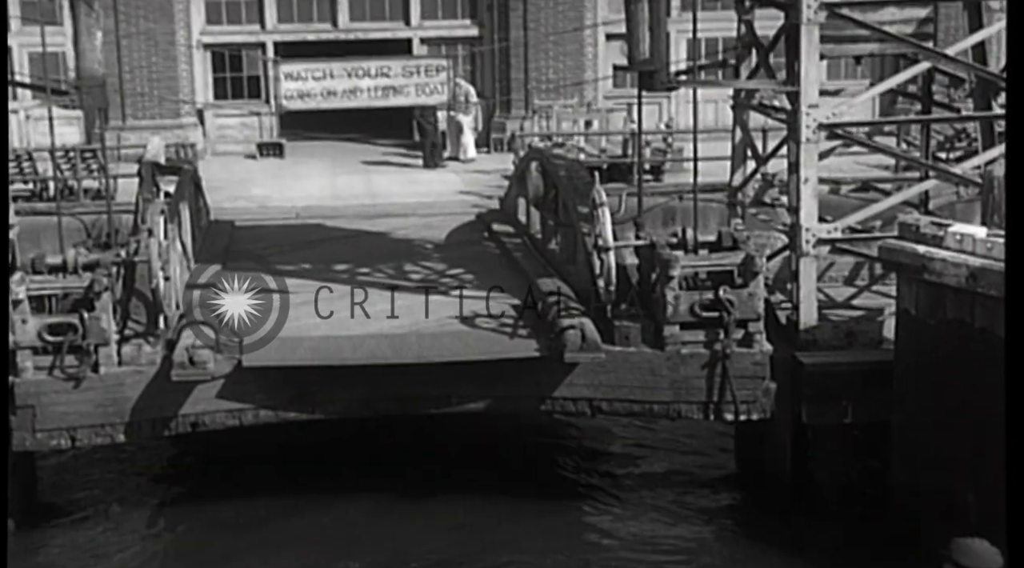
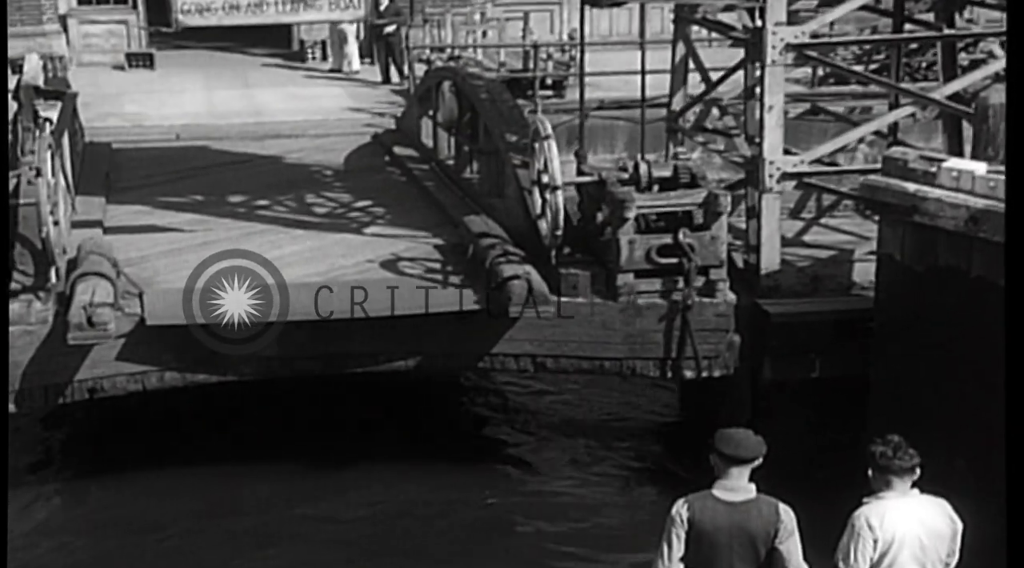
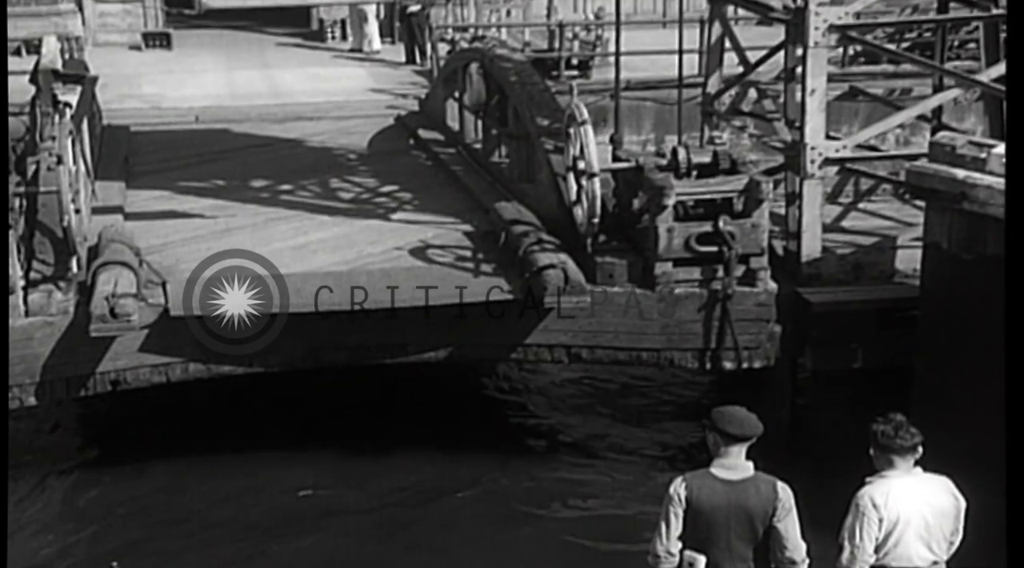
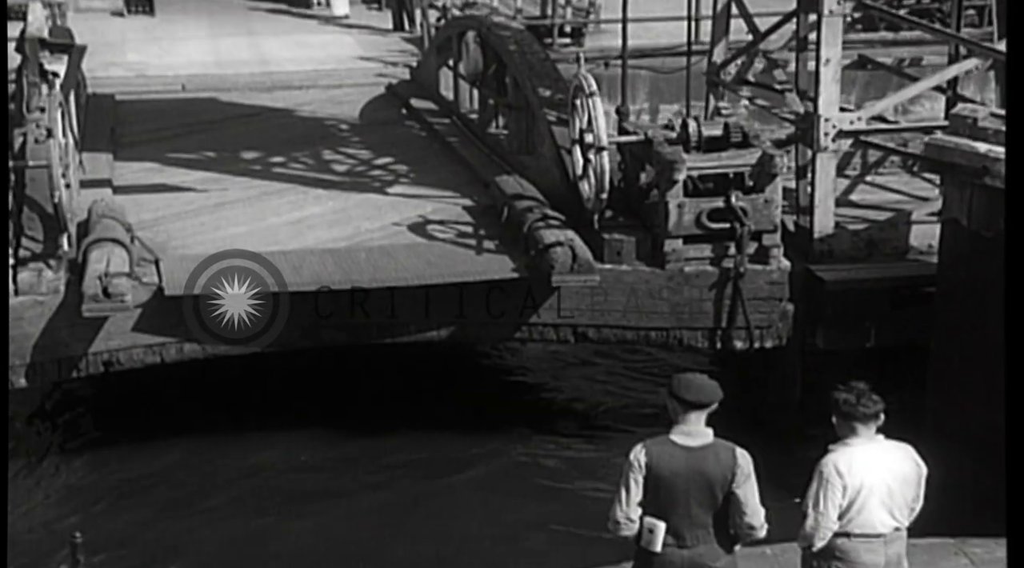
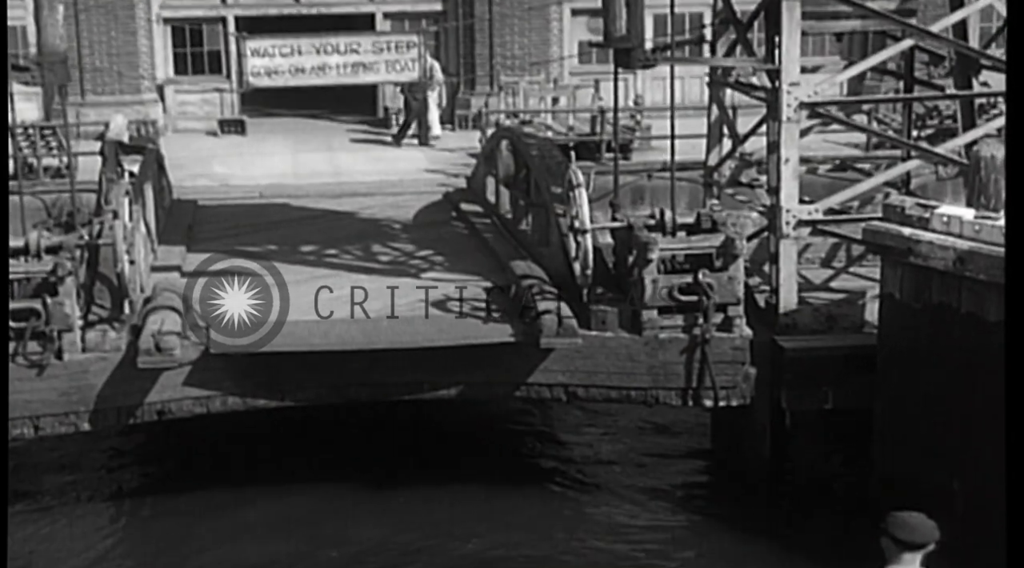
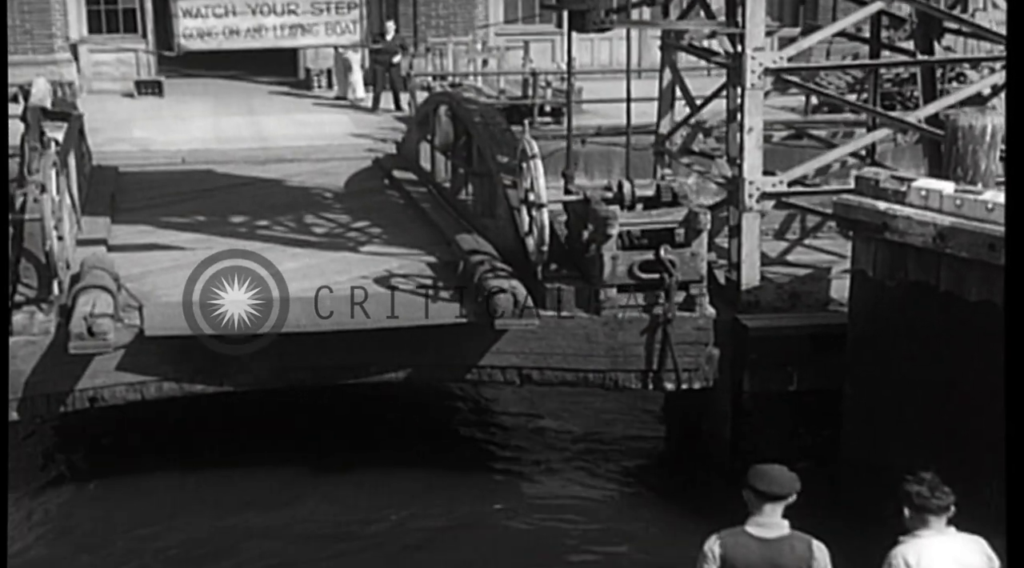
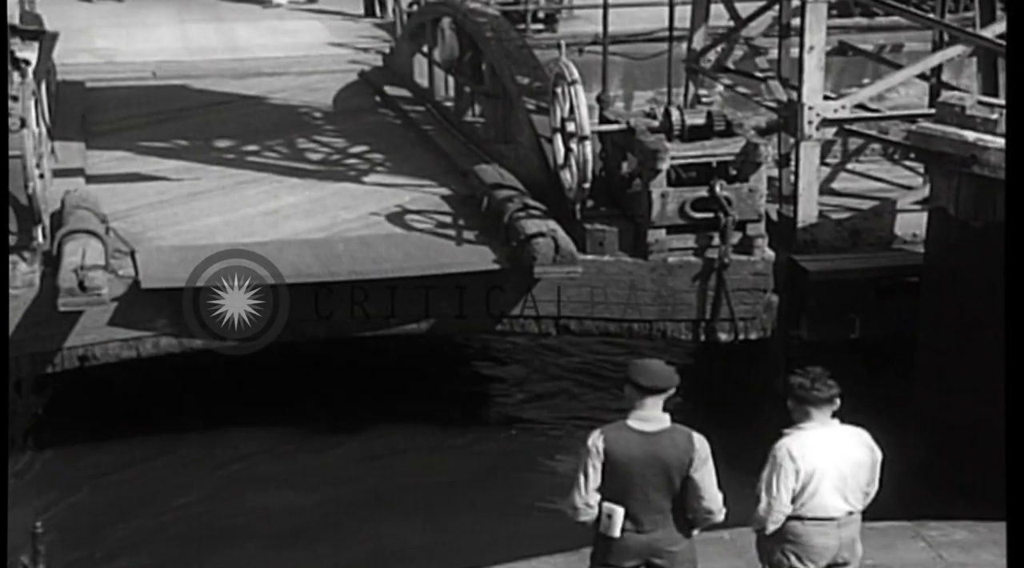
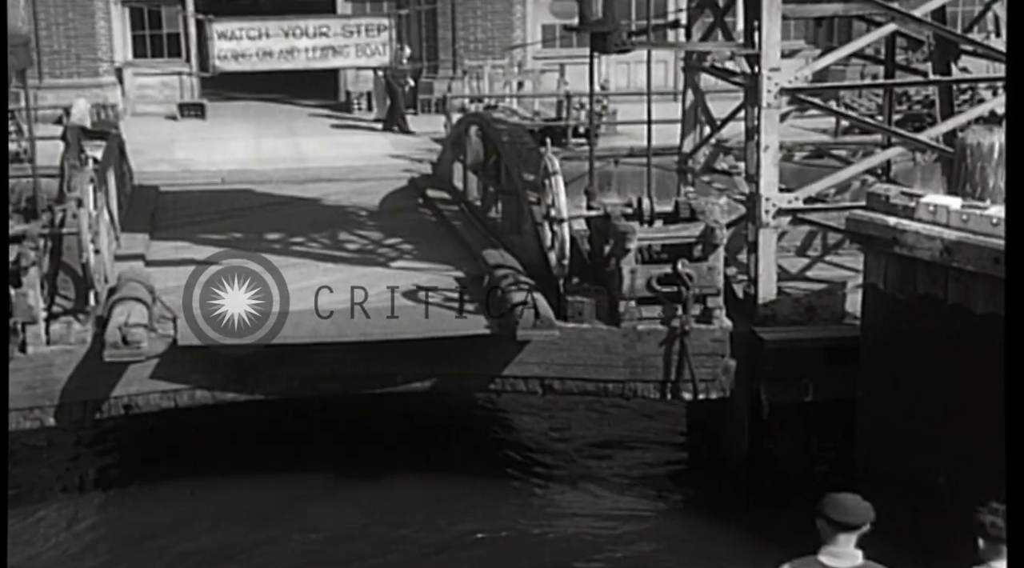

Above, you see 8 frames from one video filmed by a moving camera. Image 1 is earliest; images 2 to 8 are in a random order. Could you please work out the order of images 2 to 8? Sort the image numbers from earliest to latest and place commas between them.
5, 8, 6, 2, 3, 4, 7
